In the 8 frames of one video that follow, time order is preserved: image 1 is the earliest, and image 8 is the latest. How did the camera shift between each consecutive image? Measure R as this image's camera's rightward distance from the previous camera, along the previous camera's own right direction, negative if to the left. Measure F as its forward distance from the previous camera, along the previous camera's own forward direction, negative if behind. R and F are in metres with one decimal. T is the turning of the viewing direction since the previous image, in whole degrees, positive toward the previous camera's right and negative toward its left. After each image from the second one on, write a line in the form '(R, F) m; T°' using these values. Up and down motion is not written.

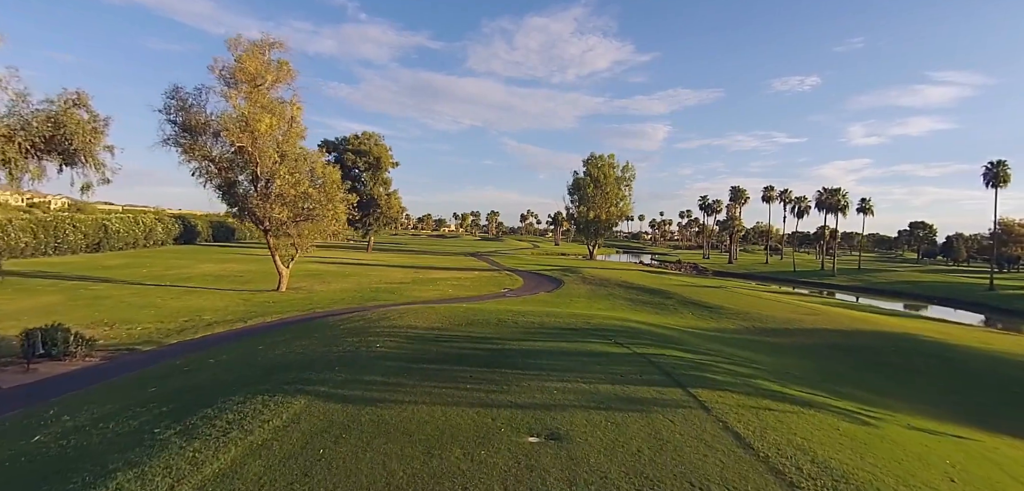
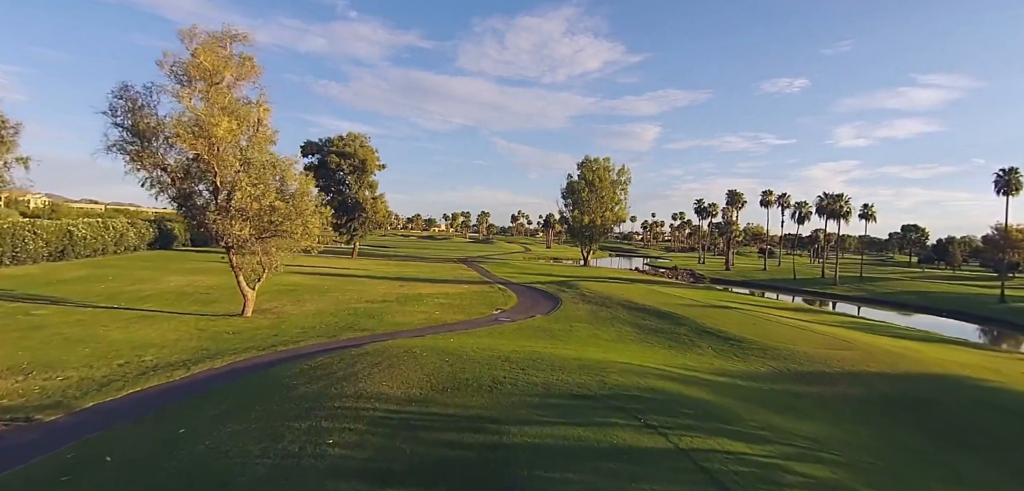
(-0.2, +2.4) m; +1°
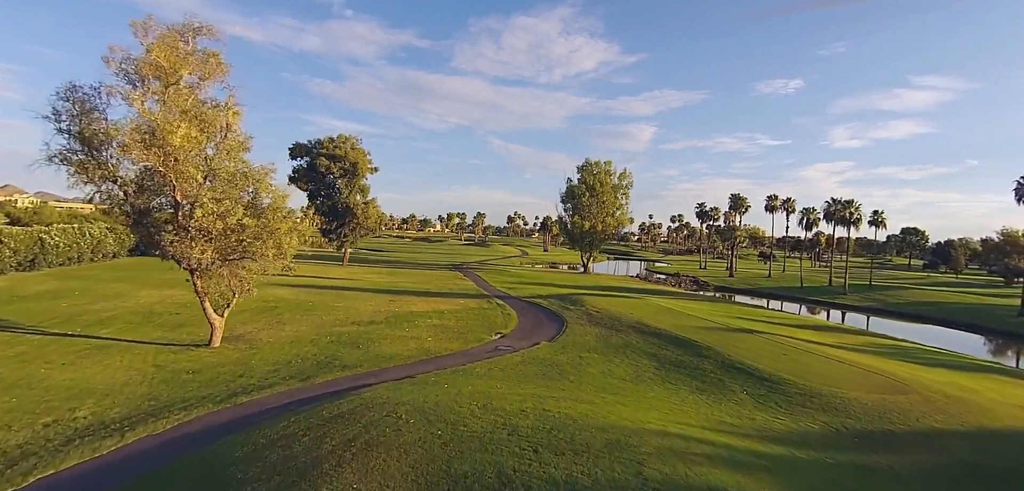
(-0.3, +2.4) m; +1°
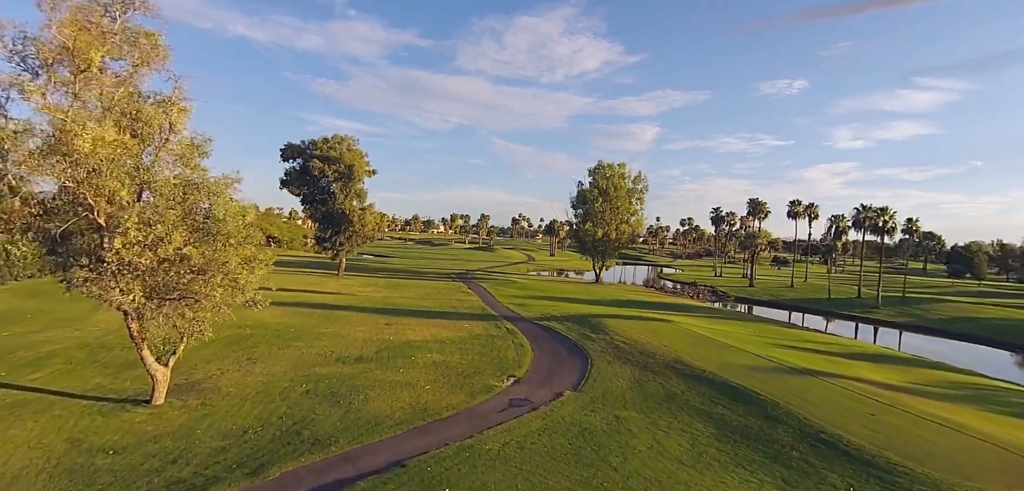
(-0.5, +3.9) m; 0°
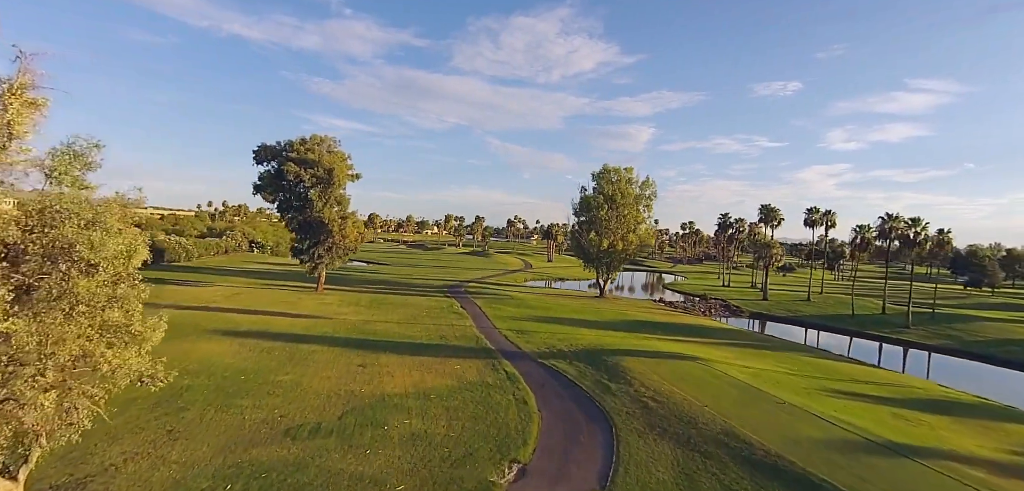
(-0.2, +4.7) m; +1°
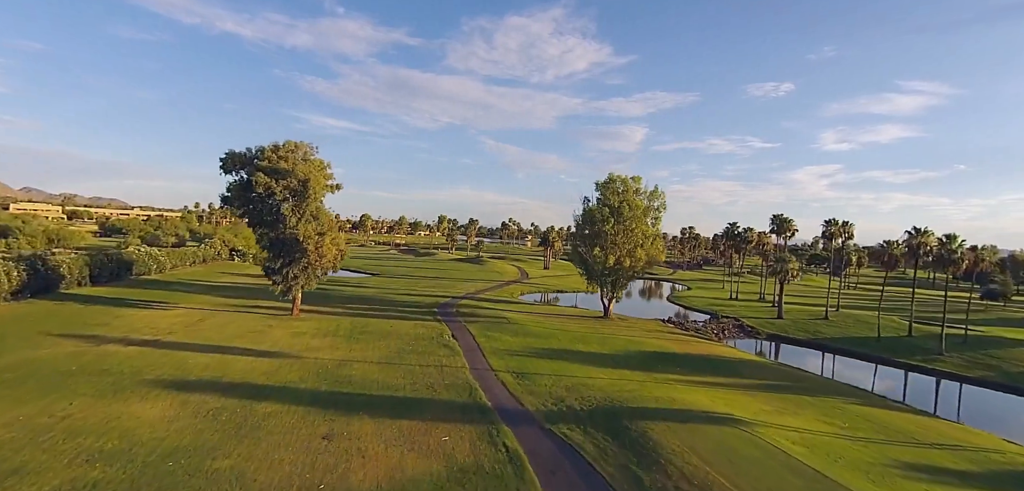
(-0.3, +4.6) m; +1°
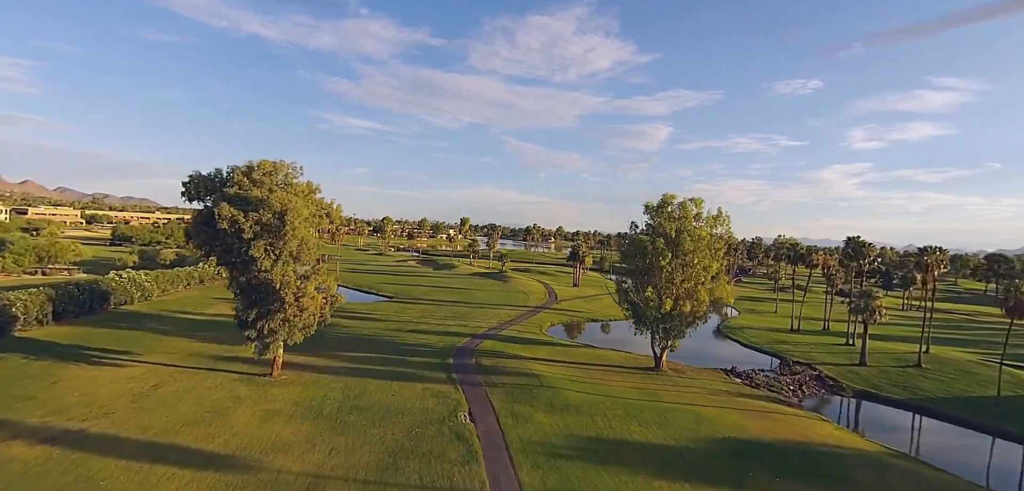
(-0.9, +8.9) m; -2°
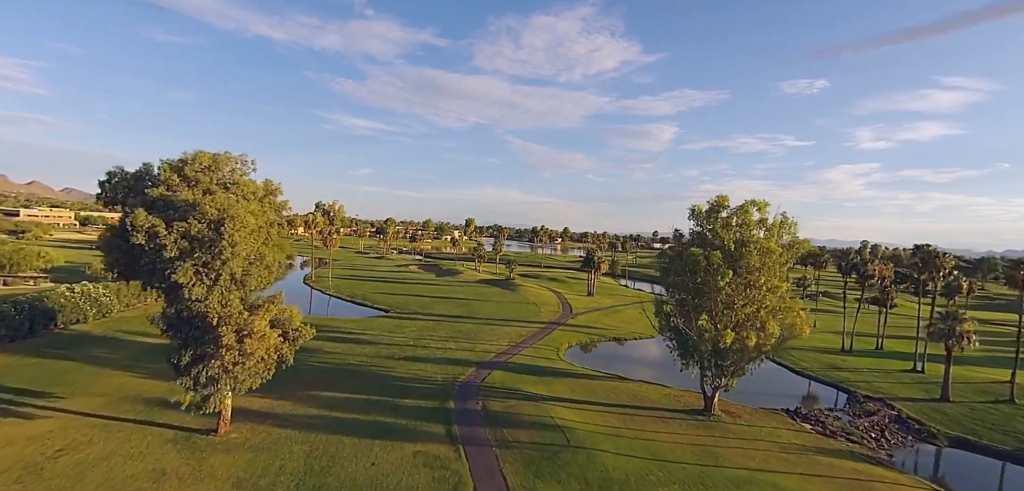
(-0.8, +8.0) m; -1°
